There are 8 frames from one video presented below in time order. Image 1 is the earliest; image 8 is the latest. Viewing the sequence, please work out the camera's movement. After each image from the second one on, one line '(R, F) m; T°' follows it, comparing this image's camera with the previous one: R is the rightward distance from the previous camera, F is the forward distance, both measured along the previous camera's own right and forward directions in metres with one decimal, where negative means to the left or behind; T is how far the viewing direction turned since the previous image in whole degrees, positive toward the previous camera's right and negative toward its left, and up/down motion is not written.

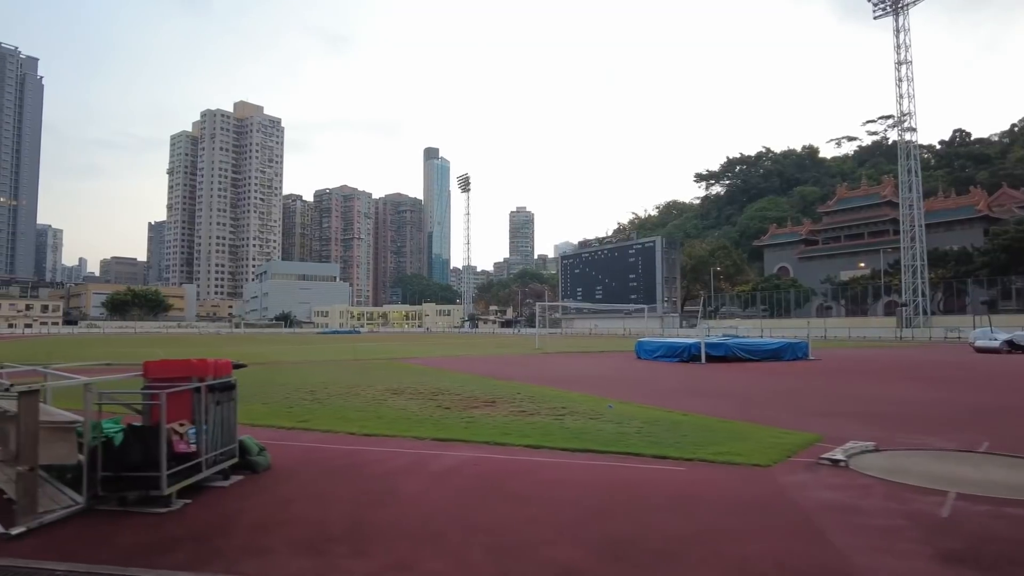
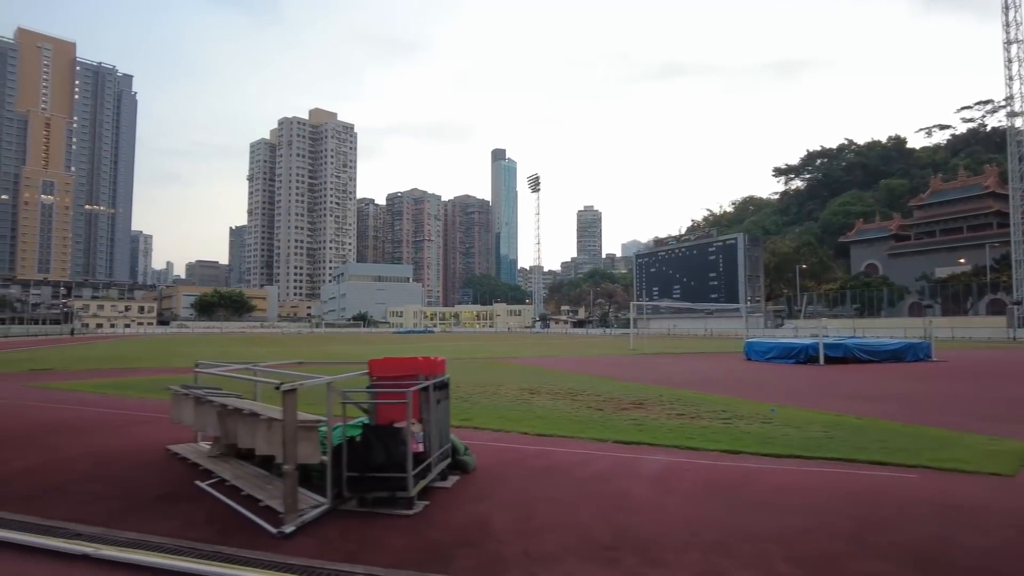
(-1.6, +0.3) m; -6°
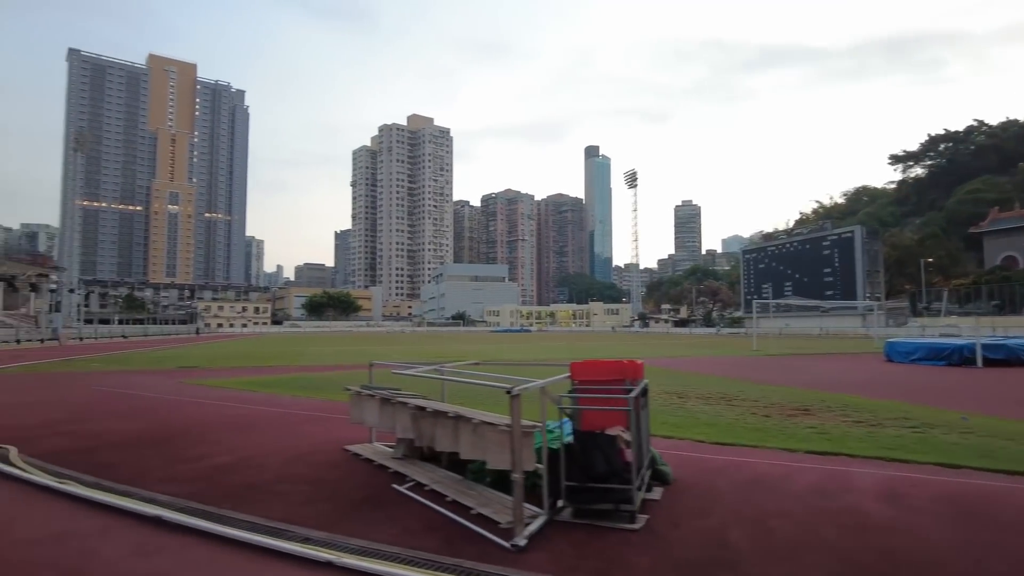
(-1.1, +0.3) m; -8°
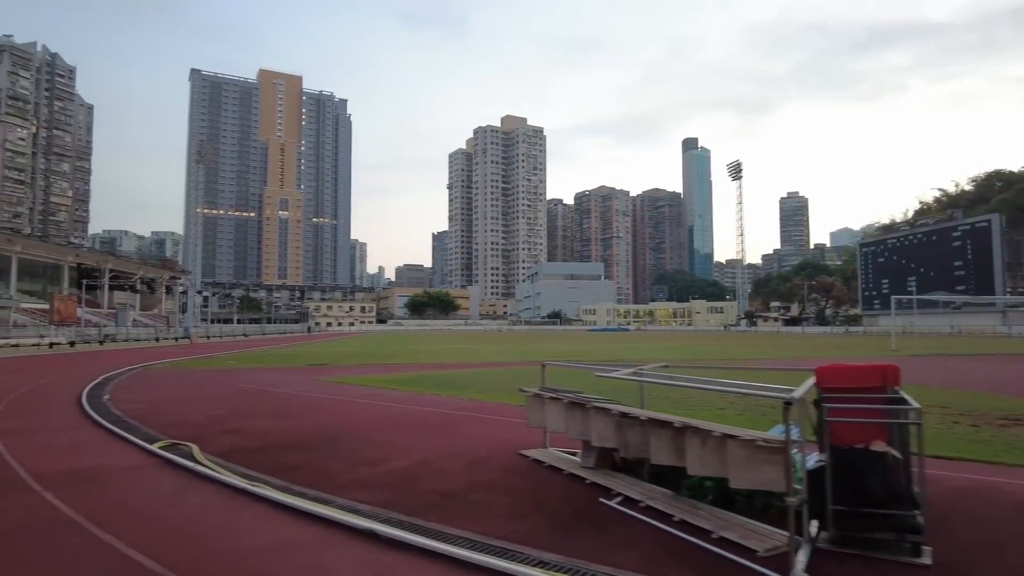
(-1.1, +0.6) m; -8°
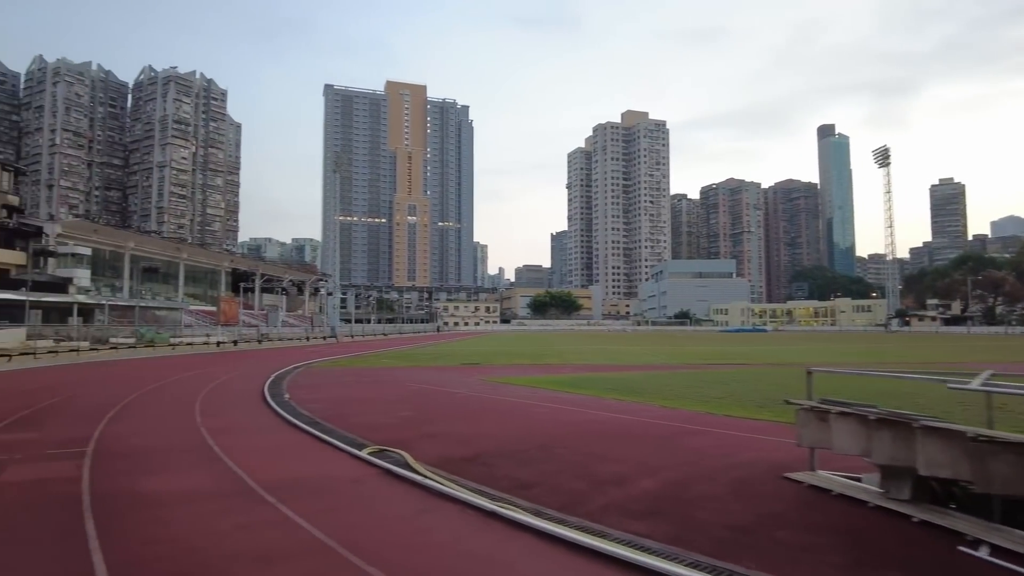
(-1.4, +1.0) m; -10°
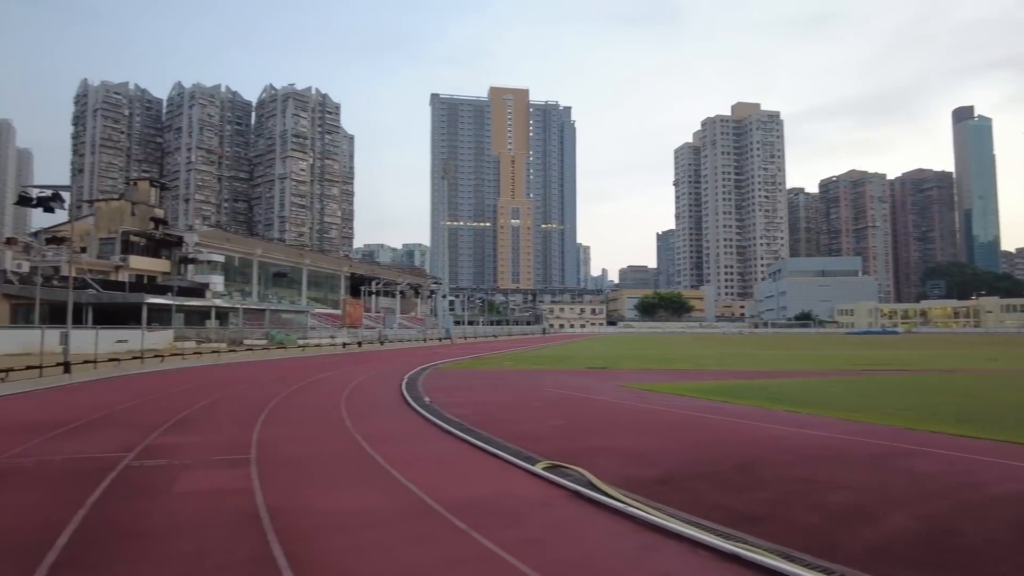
(-0.9, +0.8) m; -9°
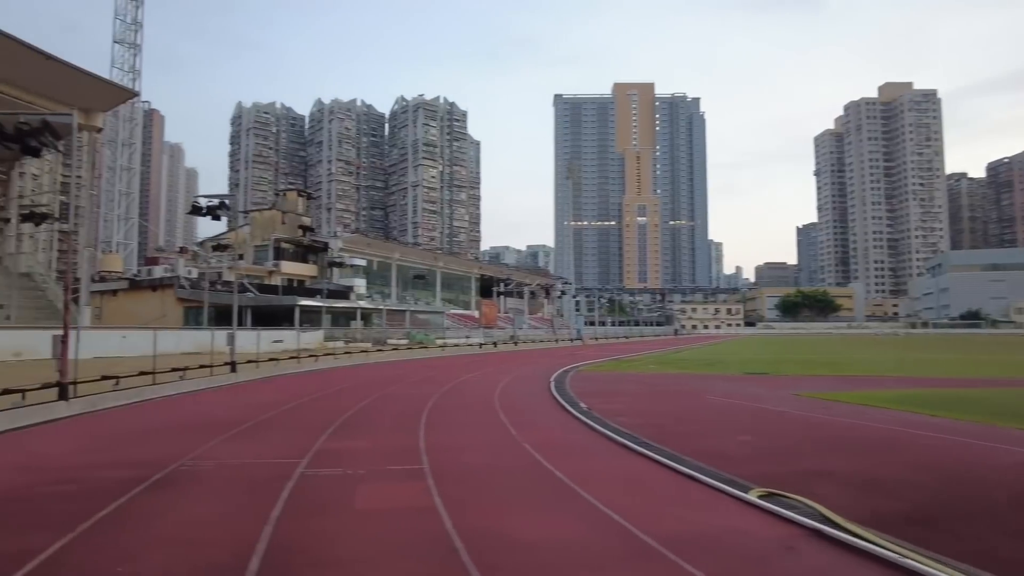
(-0.7, +0.8) m; -11°
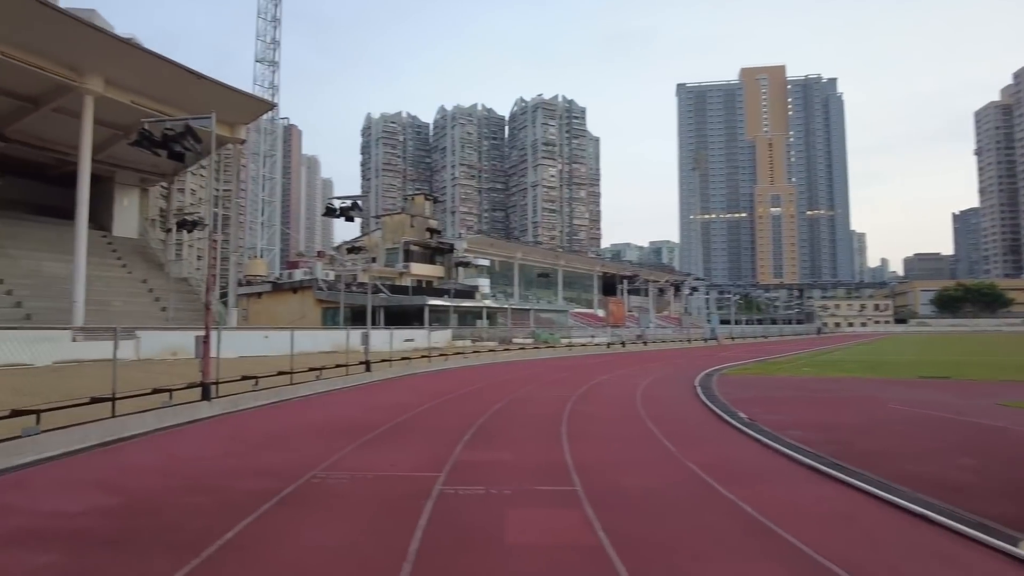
(-0.4, +1.1) m; -10°
